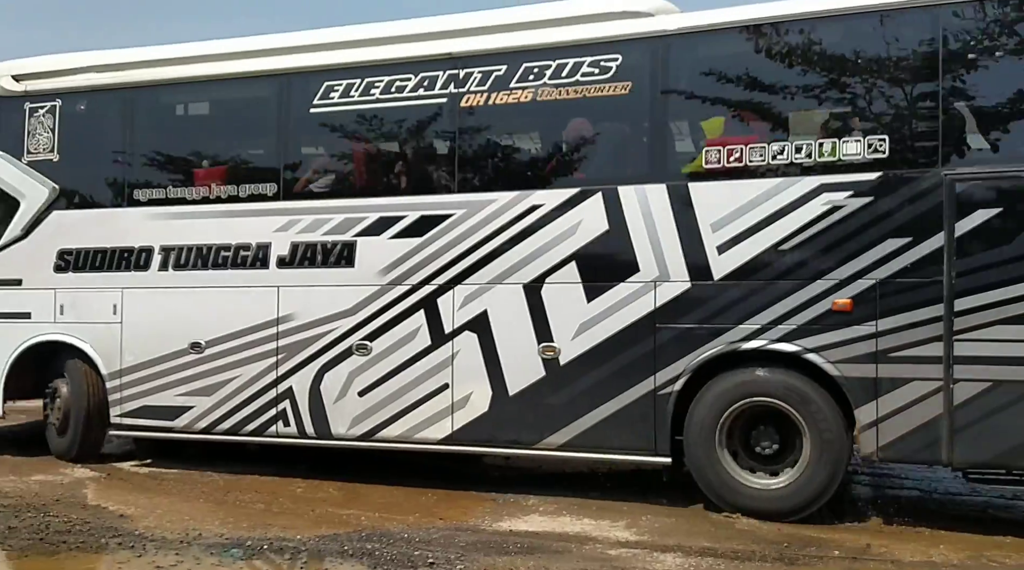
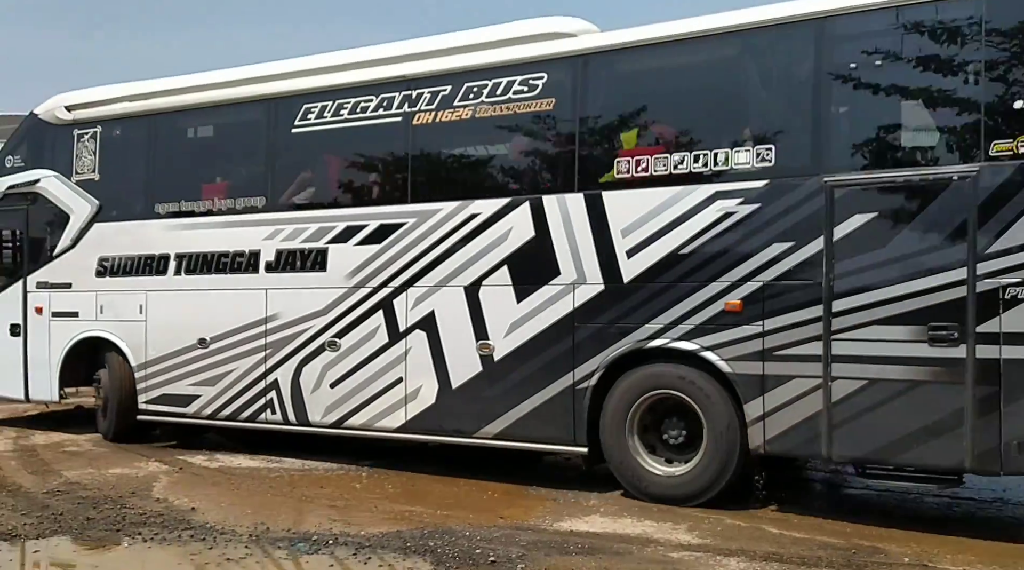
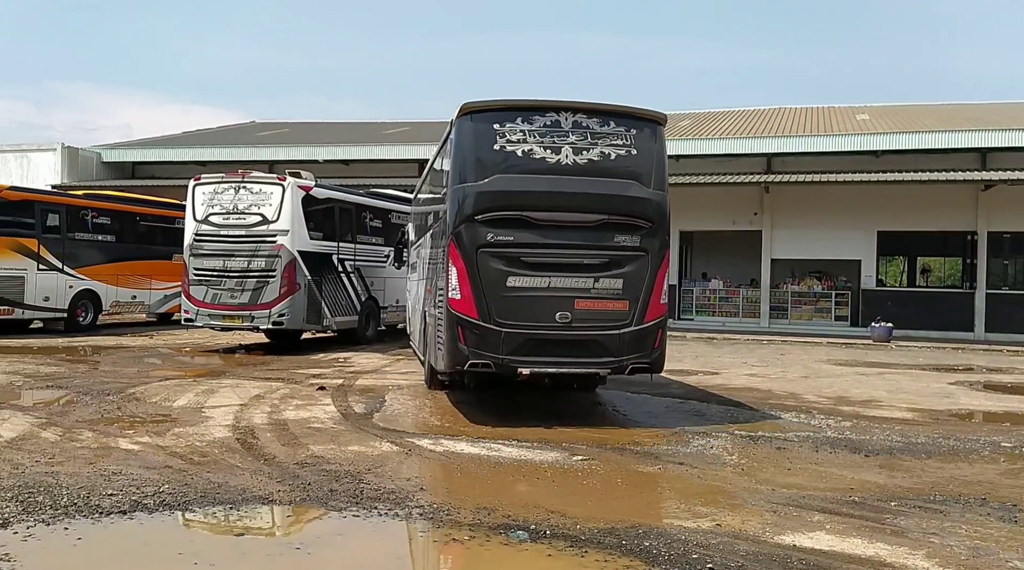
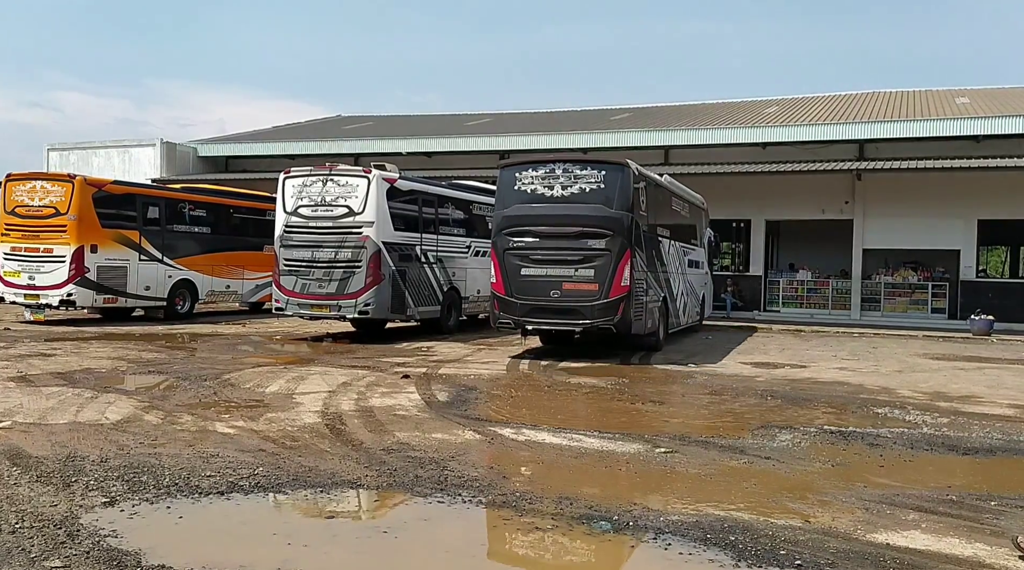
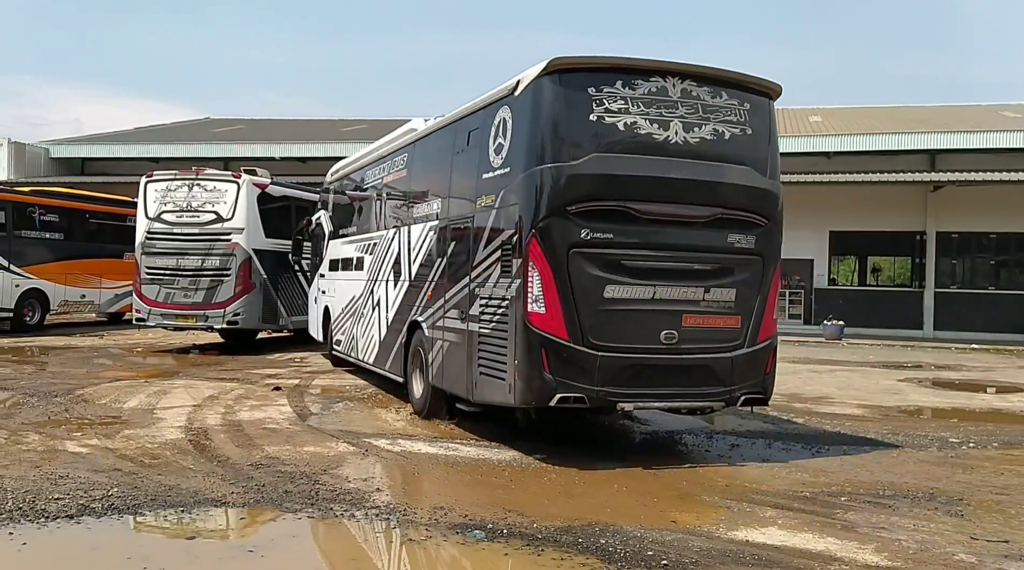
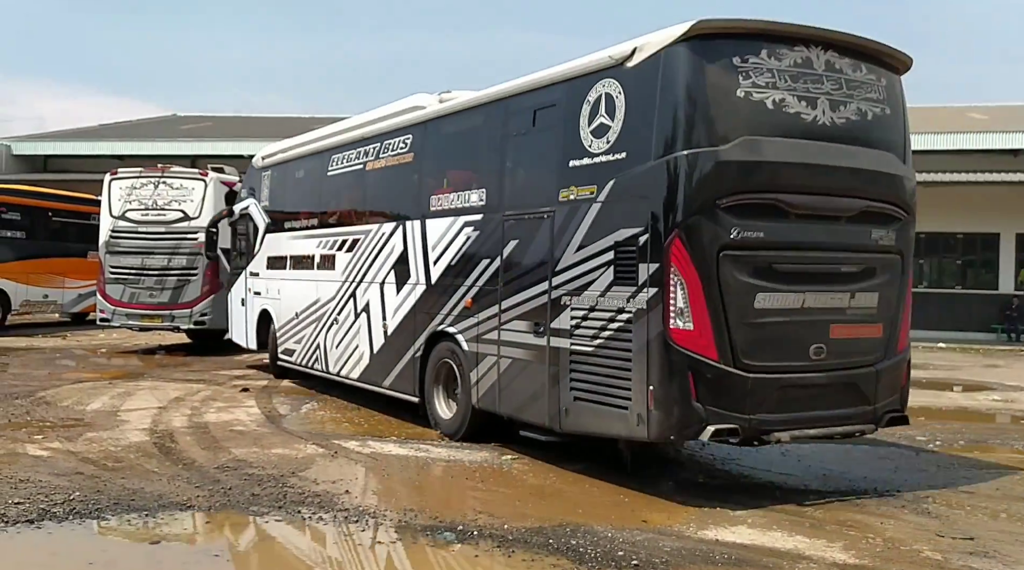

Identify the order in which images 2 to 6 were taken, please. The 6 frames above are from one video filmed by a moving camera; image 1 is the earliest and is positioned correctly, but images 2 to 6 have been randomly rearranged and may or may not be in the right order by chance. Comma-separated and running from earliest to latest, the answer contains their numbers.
2, 6, 5, 3, 4
